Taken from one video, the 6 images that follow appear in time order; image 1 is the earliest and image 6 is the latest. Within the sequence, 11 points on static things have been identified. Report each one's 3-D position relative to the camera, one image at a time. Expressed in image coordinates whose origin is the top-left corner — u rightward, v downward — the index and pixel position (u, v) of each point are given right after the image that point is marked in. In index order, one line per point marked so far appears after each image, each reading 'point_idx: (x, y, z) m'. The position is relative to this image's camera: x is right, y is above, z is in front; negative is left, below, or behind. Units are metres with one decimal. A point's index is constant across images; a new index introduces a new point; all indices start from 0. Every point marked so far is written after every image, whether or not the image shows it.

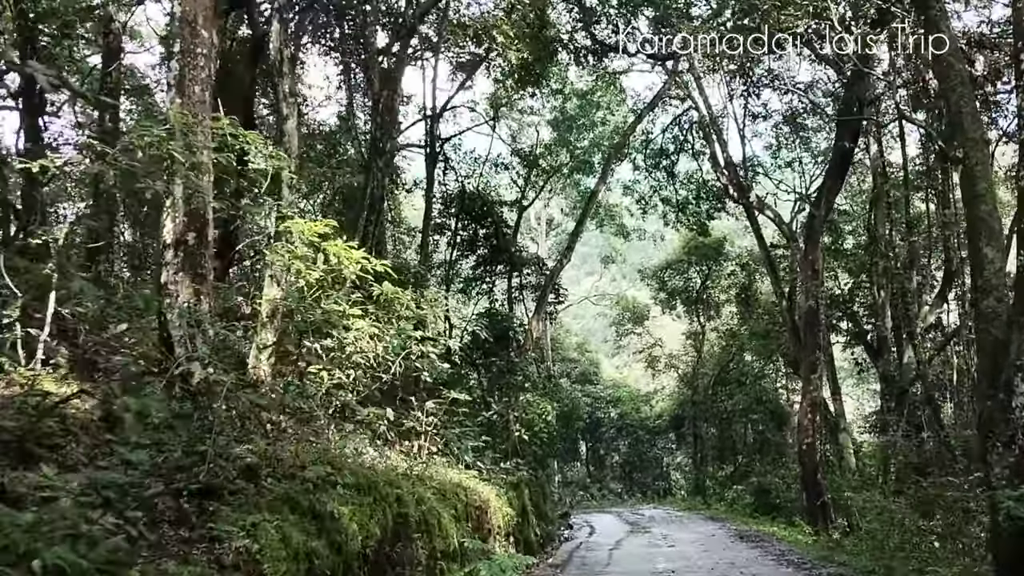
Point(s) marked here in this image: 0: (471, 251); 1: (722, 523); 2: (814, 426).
0: (-0.7, +0.6, +14.9) m
1: (+3.2, -3.6, +13.4) m
2: (+5.1, -2.3, +15.1) m
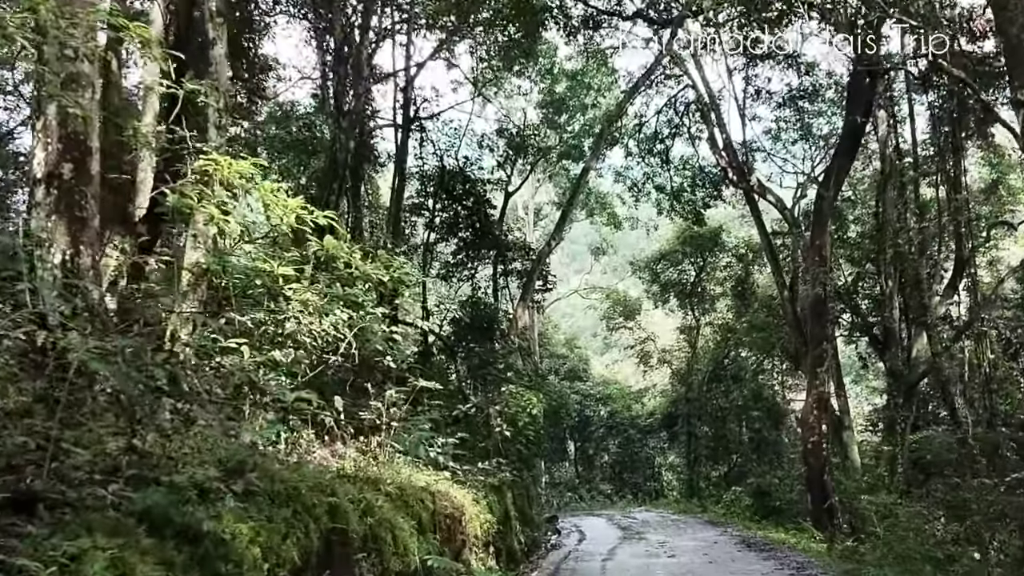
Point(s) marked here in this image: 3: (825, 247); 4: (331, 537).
0: (-0.9, +0.8, +13.8) m
1: (+3.0, -3.4, +12.3) m
2: (+4.9, -2.1, +14.0) m
3: (+5.0, +0.6, +14.1) m
4: (-0.8, -1.1, +3.9) m
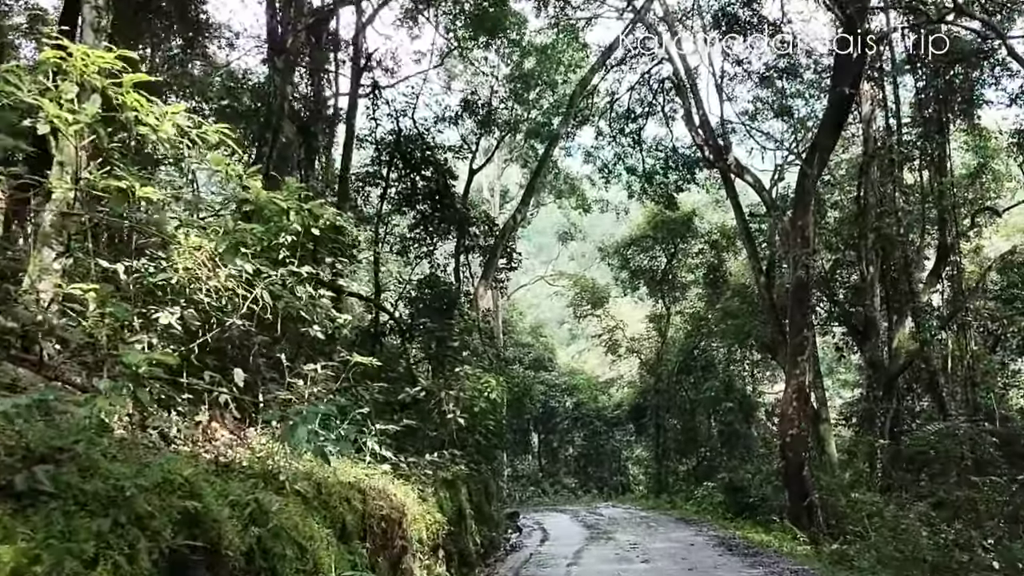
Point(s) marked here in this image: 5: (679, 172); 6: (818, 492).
0: (-1.5, +1.2, +12.7) m
1: (+2.4, -3.1, +11.4) m
2: (+4.3, -1.9, +13.1) m
3: (+4.4, +0.9, +13.2) m
4: (-1.0, -0.9, +2.9) m
5: (+3.8, +2.6, +20.0) m
6: (+4.6, -3.0, +13.2) m
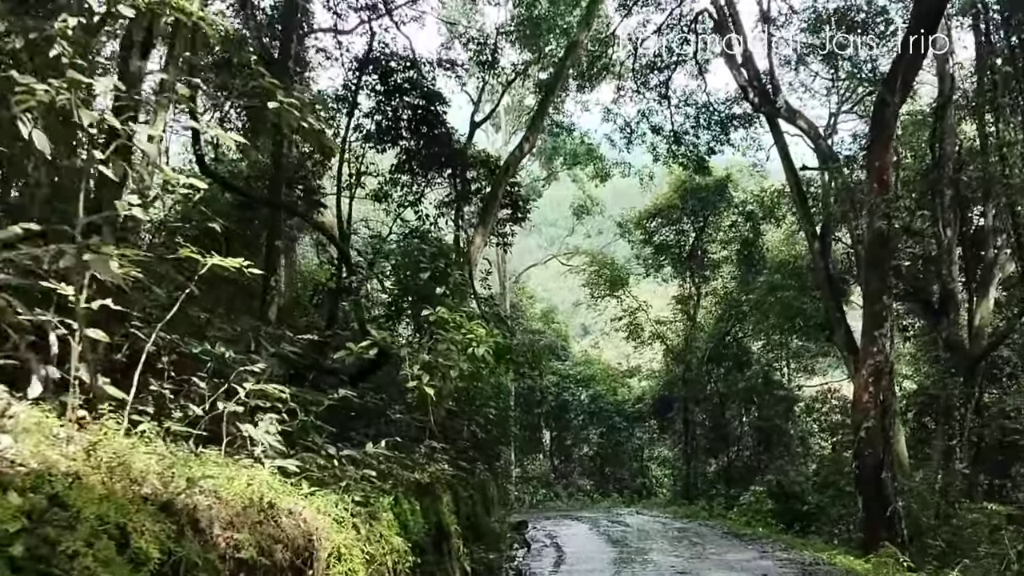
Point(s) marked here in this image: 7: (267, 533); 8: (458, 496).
0: (-1.4, +1.7, +10.2) m
1: (+2.5, -2.6, +8.8) m
2: (+4.3, -1.4, +10.5) m
3: (+4.5, +1.4, +10.6) m
4: (-1.1, -0.3, +0.3) m
5: (+4.0, +3.1, +17.4) m
6: (+4.6, -2.5, +10.6) m
7: (-0.8, -0.8, +2.8) m
8: (-0.4, -1.6, +6.9) m
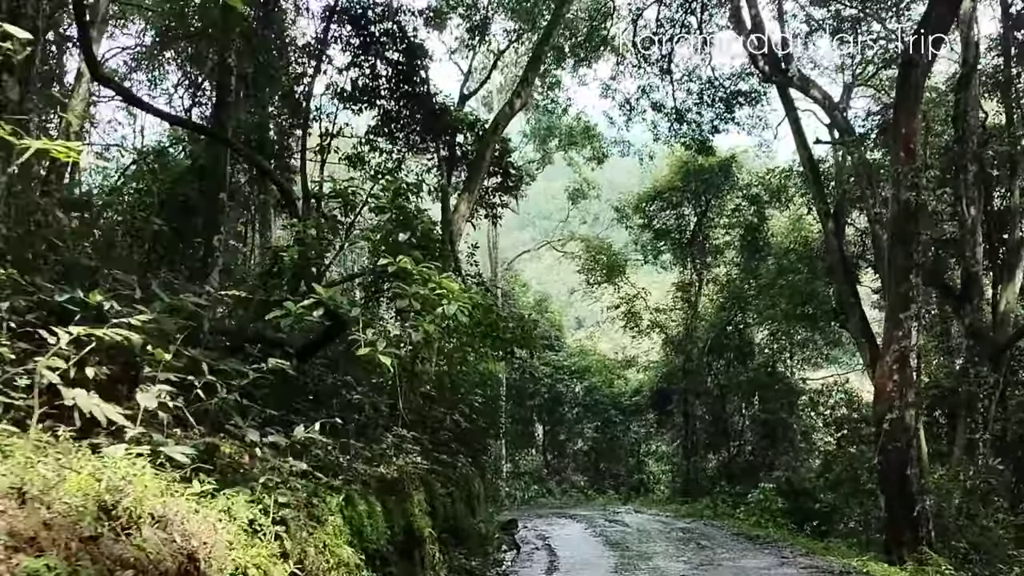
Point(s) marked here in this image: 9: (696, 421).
0: (-1.5, +1.9, +9.2) m
1: (+2.3, -2.3, +7.9) m
2: (+4.2, -1.1, +9.6) m
3: (+4.4, +1.6, +9.6) m
4: (-1.1, -0.1, -0.6) m
5: (+3.8, +3.4, +16.4) m
6: (+4.5, -2.3, +9.7) m
7: (-0.8, -0.6, +1.8) m
8: (-0.5, -1.4, +5.9) m
9: (+4.1, -3.0, +19.8) m
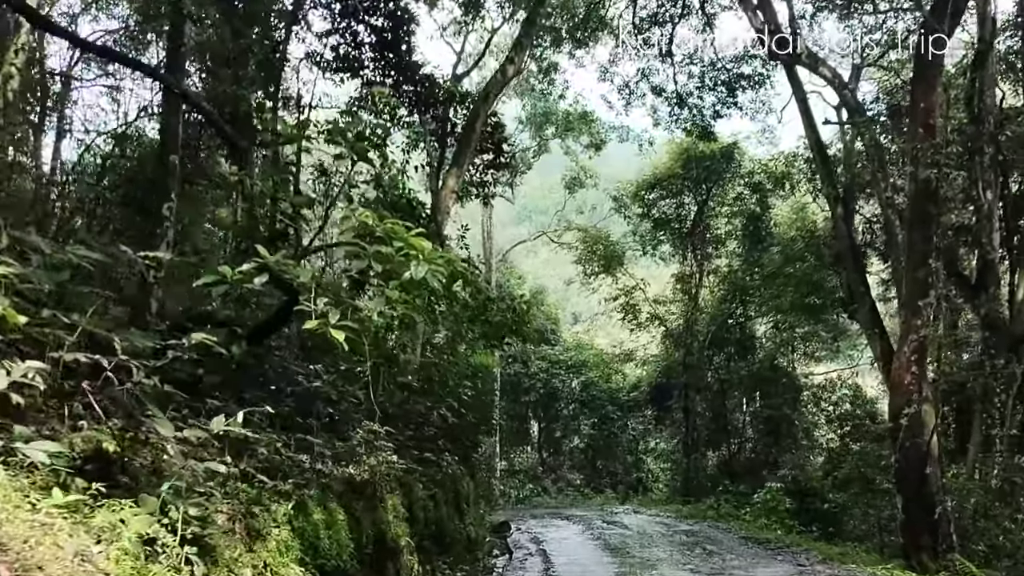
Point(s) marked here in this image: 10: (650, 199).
0: (-1.6, +2.1, +8.5) m
1: (+2.3, -2.2, +7.2) m
2: (+4.1, -1.0, +9.0) m
3: (+4.3, +1.8, +9.0) m
4: (-1.2, 0.0, -1.3) m
5: (+3.7, +3.6, +15.8) m
6: (+4.4, -2.1, +9.1) m
7: (-0.9, -0.4, +1.2) m
8: (-0.6, -1.3, +5.3) m
9: (+4.0, -2.8, +19.2) m
10: (+3.0, +1.9, +19.2) m
